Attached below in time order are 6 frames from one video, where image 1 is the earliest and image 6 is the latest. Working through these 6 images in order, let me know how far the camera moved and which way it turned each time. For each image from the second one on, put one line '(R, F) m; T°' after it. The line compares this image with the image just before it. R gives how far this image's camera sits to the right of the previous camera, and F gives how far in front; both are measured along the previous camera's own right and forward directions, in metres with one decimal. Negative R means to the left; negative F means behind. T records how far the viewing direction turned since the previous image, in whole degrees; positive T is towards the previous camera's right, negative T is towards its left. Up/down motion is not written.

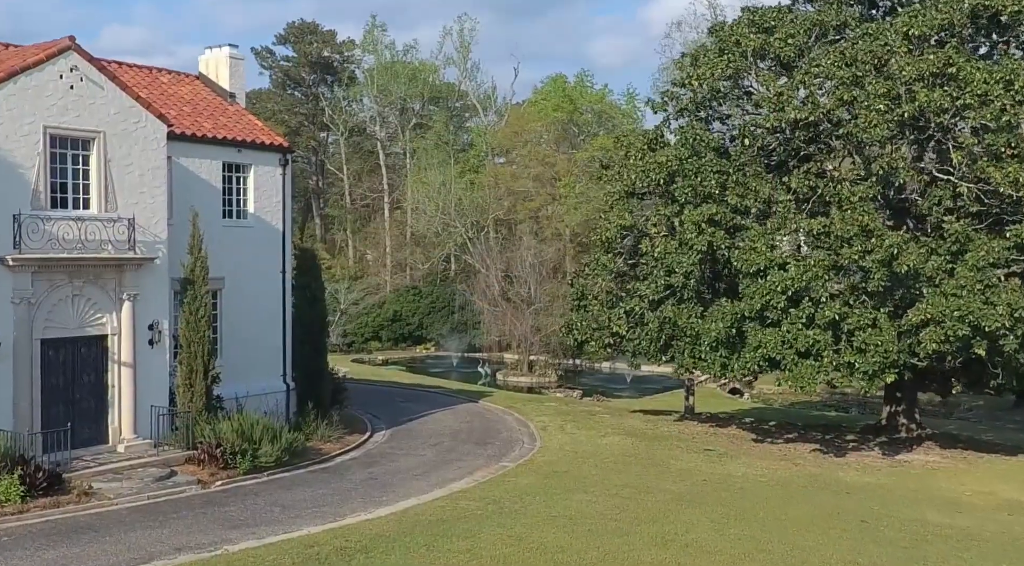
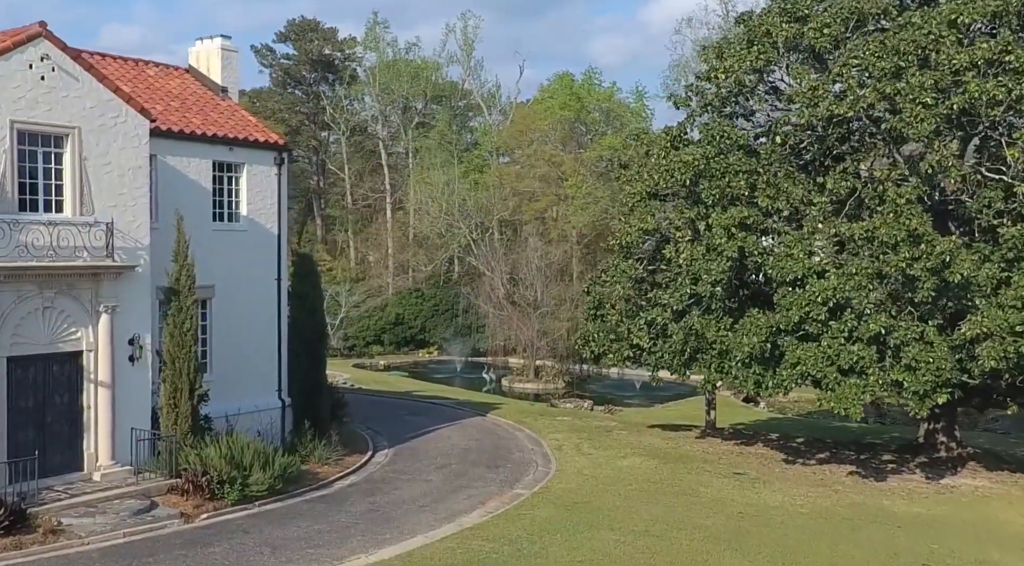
(-0.3, +1.8) m; 0°
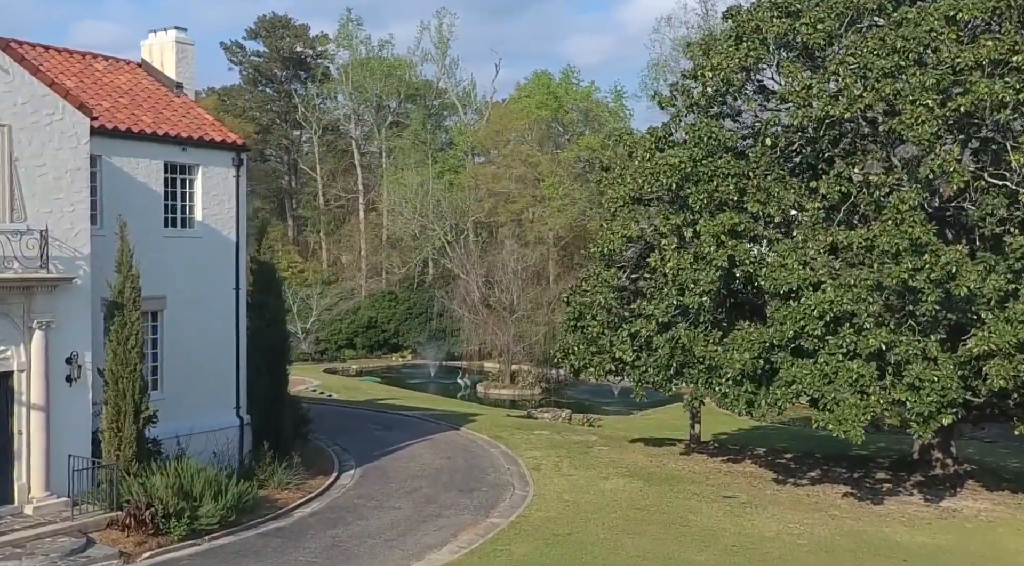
(0.0, +1.4) m; +1°
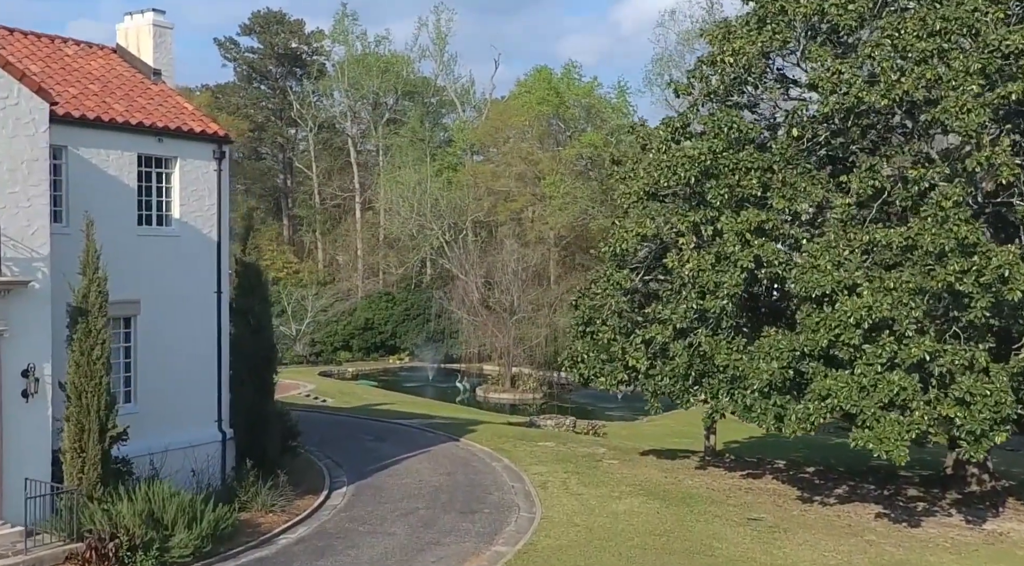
(-0.1, +1.7) m; 0°
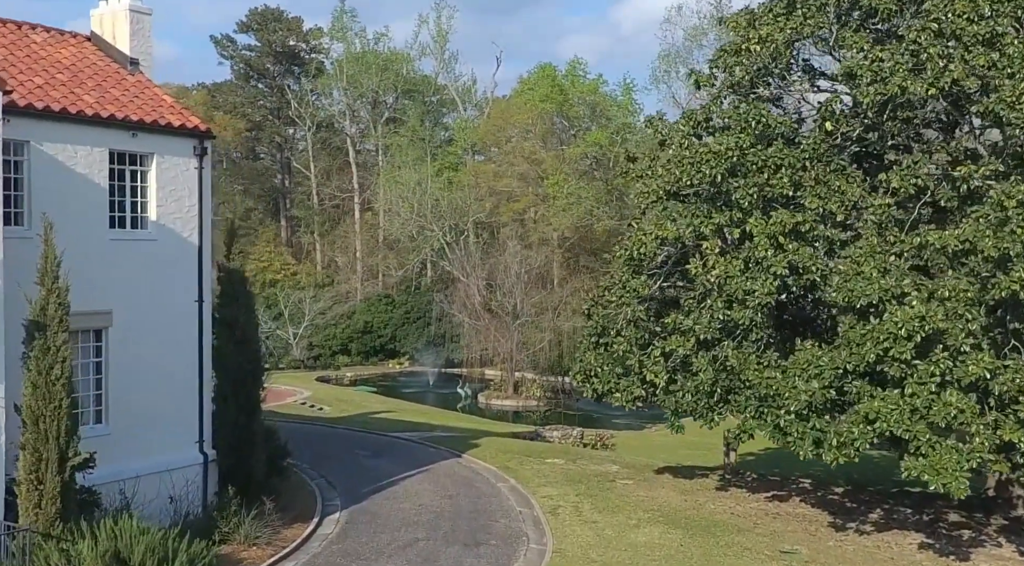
(-0.1, +1.7) m; 0°
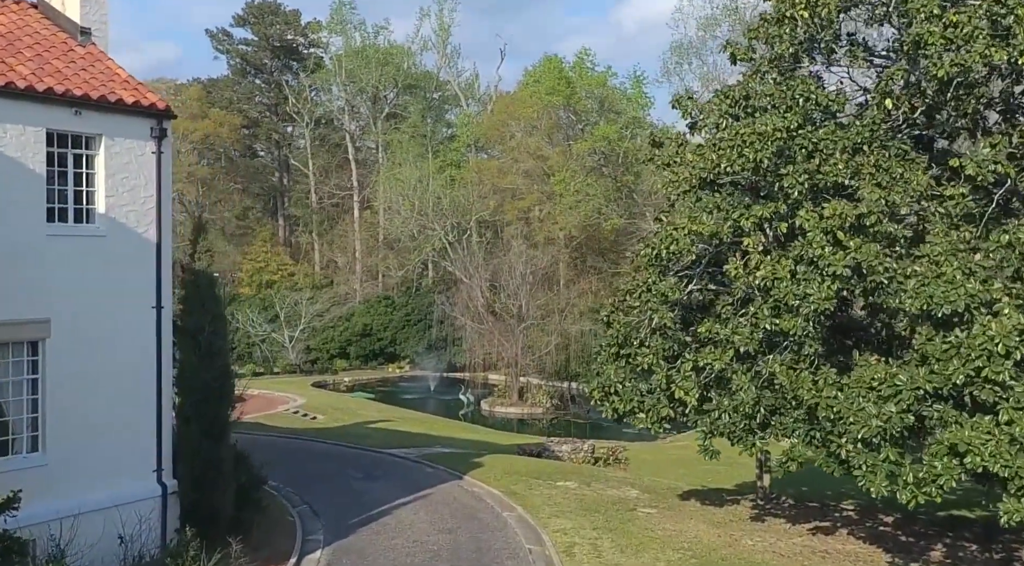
(-0.1, +2.6) m; 0°
